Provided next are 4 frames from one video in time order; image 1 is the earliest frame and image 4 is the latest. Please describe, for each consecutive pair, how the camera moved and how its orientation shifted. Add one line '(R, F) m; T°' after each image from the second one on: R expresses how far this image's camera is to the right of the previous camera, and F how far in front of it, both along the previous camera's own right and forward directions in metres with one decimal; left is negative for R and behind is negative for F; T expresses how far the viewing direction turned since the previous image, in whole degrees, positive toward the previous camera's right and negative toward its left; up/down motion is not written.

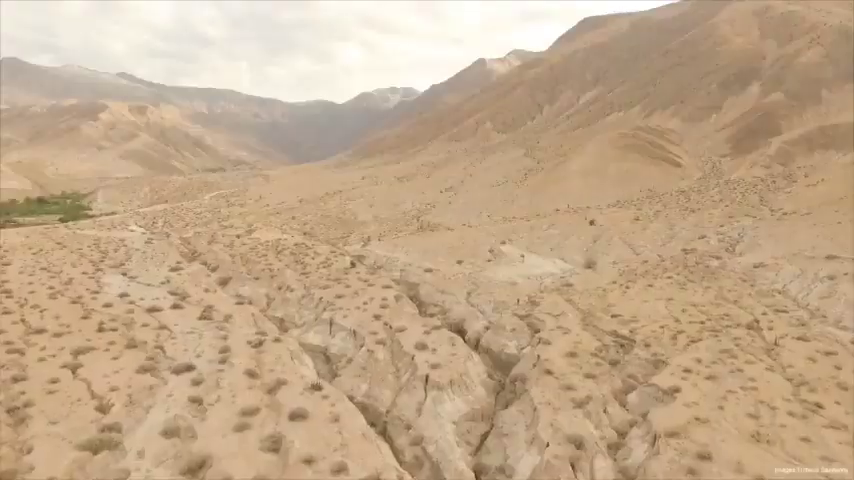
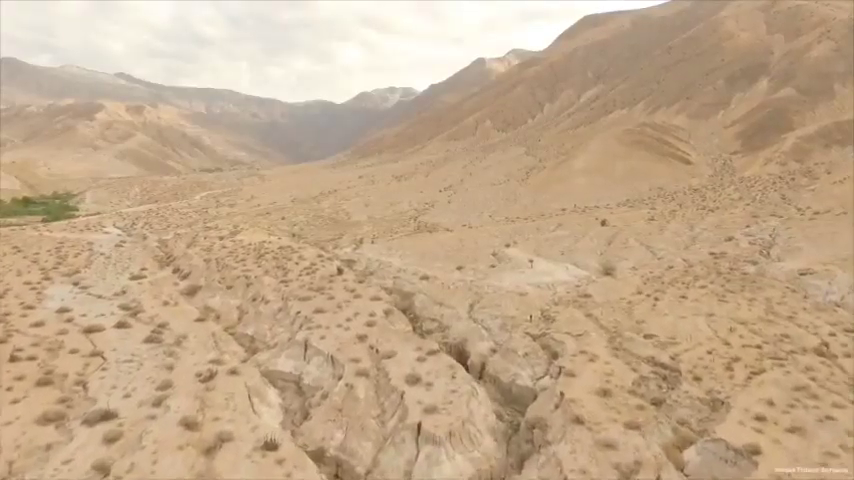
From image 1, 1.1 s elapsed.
(+0.1, +1.9) m; 0°
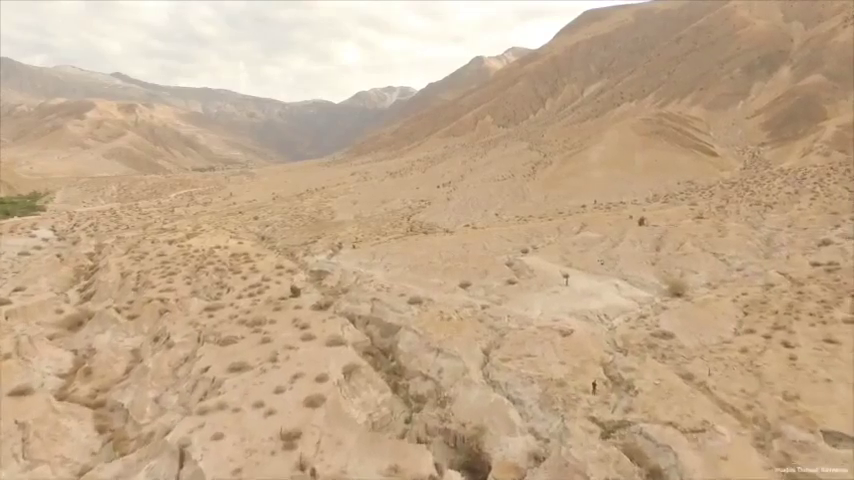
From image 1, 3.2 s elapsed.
(+0.1, +4.3) m; 0°
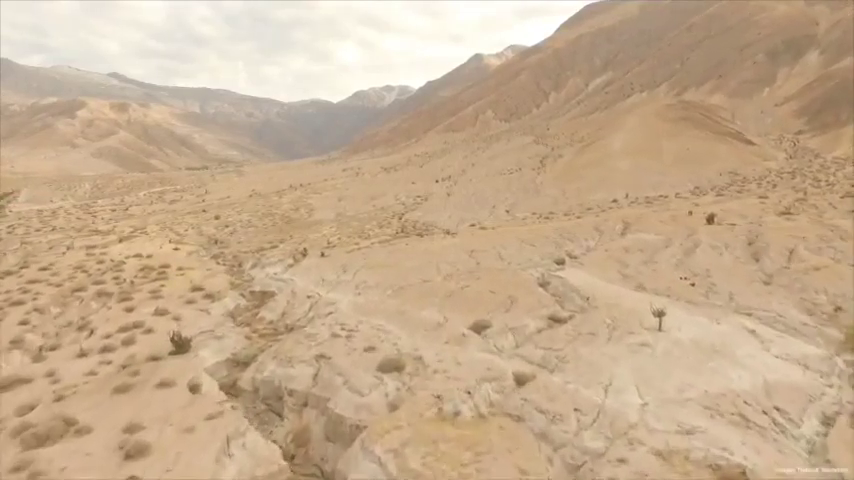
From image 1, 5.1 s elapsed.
(+0.1, +4.5) m; 0°
